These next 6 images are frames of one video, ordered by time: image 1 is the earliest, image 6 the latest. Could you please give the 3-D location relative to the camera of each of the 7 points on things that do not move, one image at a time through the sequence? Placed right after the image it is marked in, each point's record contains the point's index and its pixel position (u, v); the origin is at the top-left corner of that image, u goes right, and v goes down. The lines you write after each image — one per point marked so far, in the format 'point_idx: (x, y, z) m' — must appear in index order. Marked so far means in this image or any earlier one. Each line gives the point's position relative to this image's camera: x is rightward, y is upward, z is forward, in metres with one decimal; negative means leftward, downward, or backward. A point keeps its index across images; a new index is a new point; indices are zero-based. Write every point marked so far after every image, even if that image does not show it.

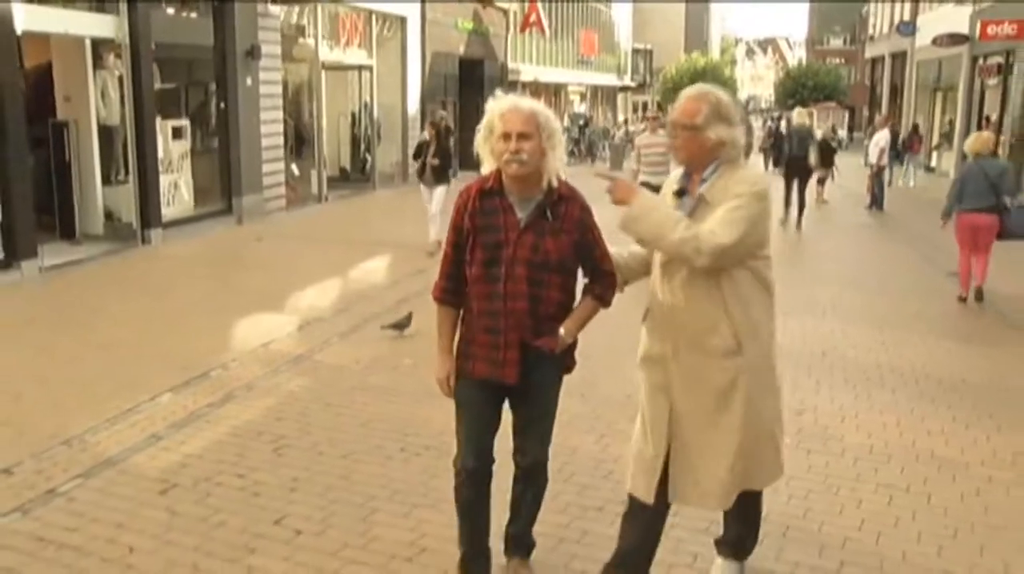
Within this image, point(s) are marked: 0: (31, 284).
0: (-4.9, 0.0, +10.6) m
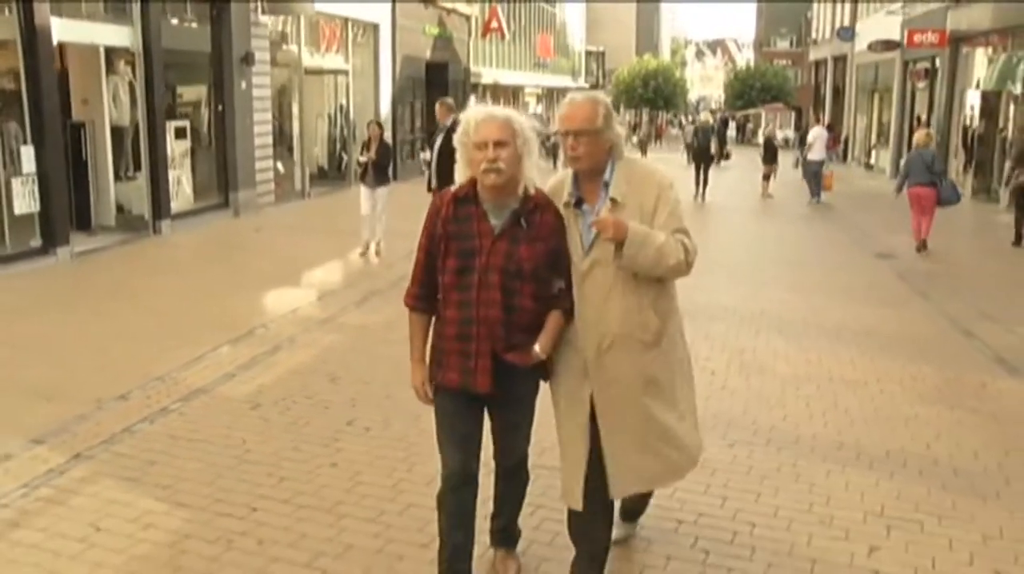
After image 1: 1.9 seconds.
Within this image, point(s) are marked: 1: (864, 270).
0: (-5.1, +0.2, +11.9) m
1: (+4.3, +0.2, +12.8) m
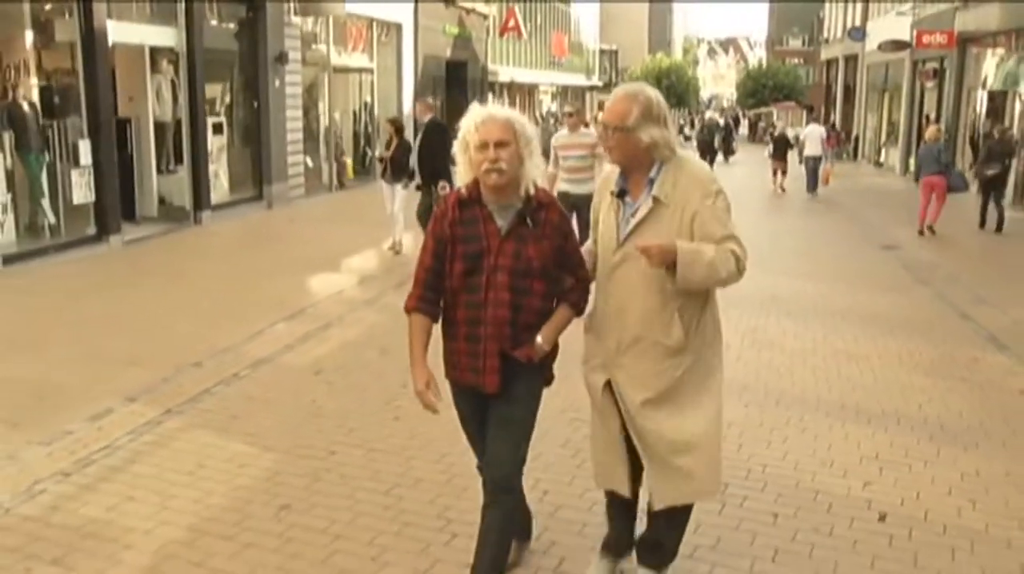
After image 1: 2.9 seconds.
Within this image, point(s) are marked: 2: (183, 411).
0: (-4.8, +0.4, +12.7) m
1: (+4.6, +0.3, +13.5) m
2: (-2.0, -0.7, +6.4) m
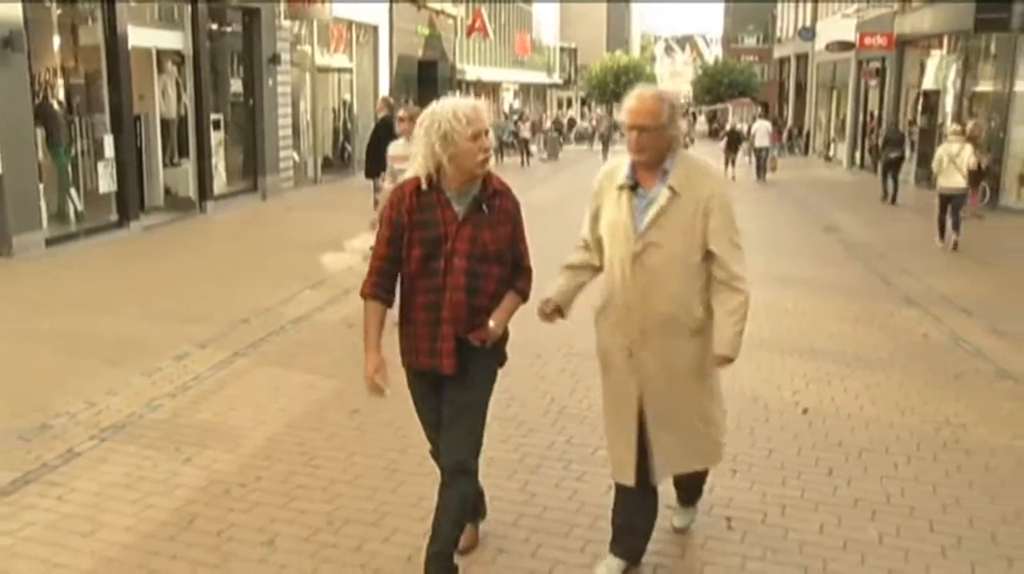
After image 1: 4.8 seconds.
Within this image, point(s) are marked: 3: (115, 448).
0: (-5.0, +0.7, +14.0) m
1: (+4.3, +0.7, +15.2) m
2: (-2.0, -0.5, +7.8) m
3: (-2.1, -0.9, +5.6) m
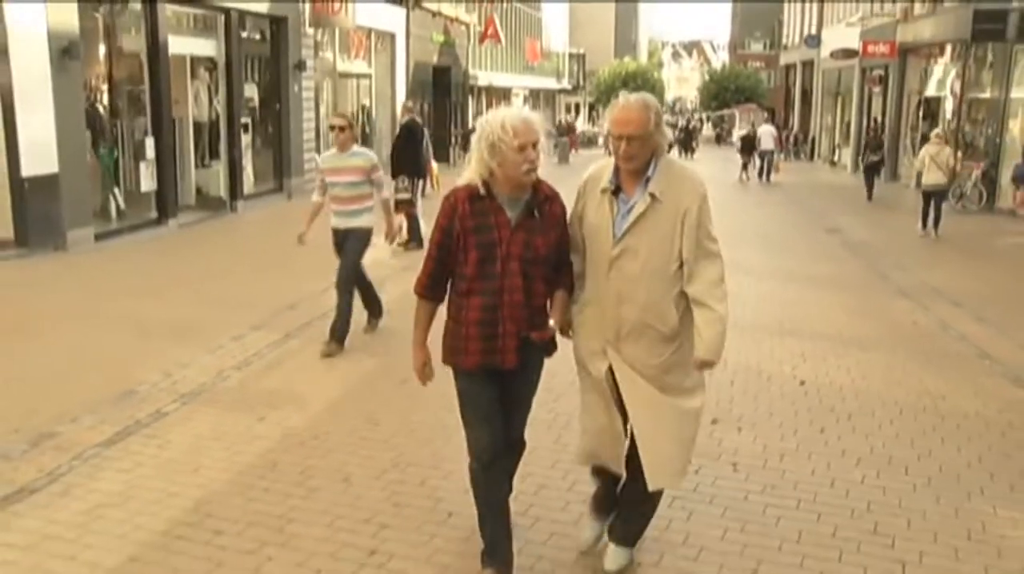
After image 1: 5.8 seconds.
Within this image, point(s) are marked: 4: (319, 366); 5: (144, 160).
0: (-4.7, +0.7, +14.8) m
1: (+4.6, +0.7, +15.9) m
2: (-1.7, -0.4, +8.6) m
3: (-1.9, -0.7, +6.4) m
4: (-1.4, -0.6, +7.6) m
5: (-5.2, +1.8, +15.0) m
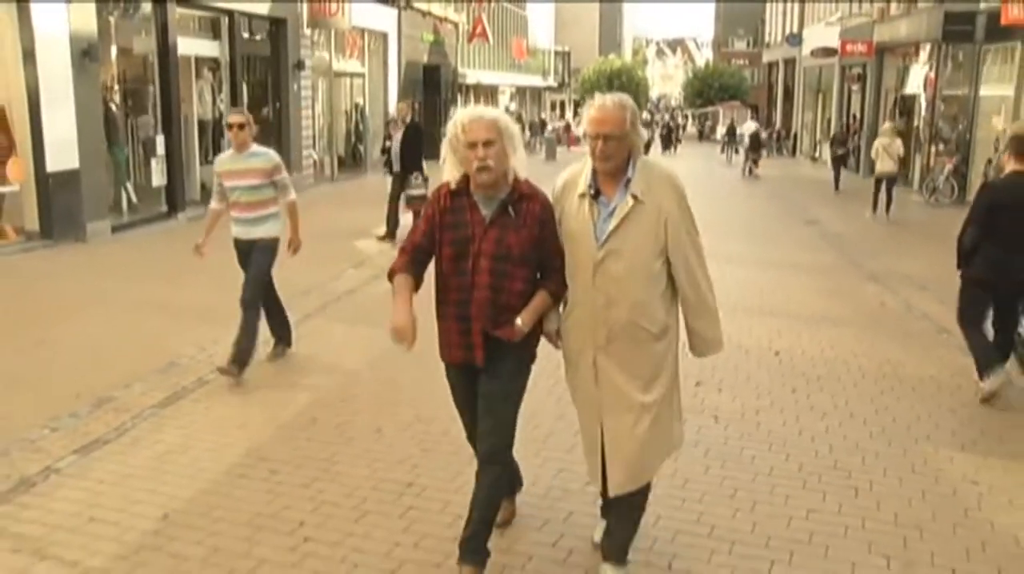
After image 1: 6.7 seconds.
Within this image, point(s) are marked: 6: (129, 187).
0: (-4.8, +0.9, +15.5) m
1: (+4.5, +0.9, +16.8) m
2: (-1.7, -0.3, +9.4) m
3: (-1.9, -0.6, +7.2) m
4: (-1.4, -0.4, +8.3) m
5: (-5.3, +1.9, +15.7) m
6: (-5.5, +1.4, +15.2) m
